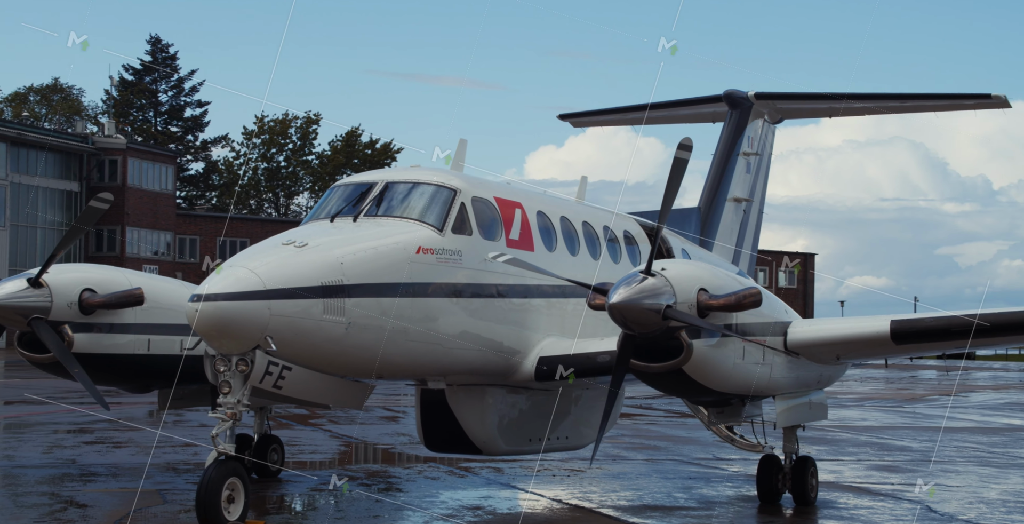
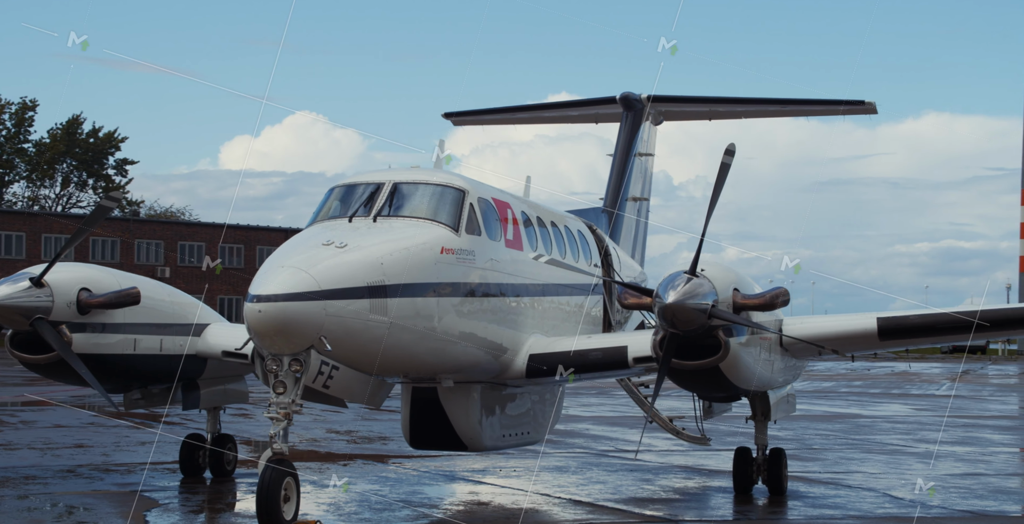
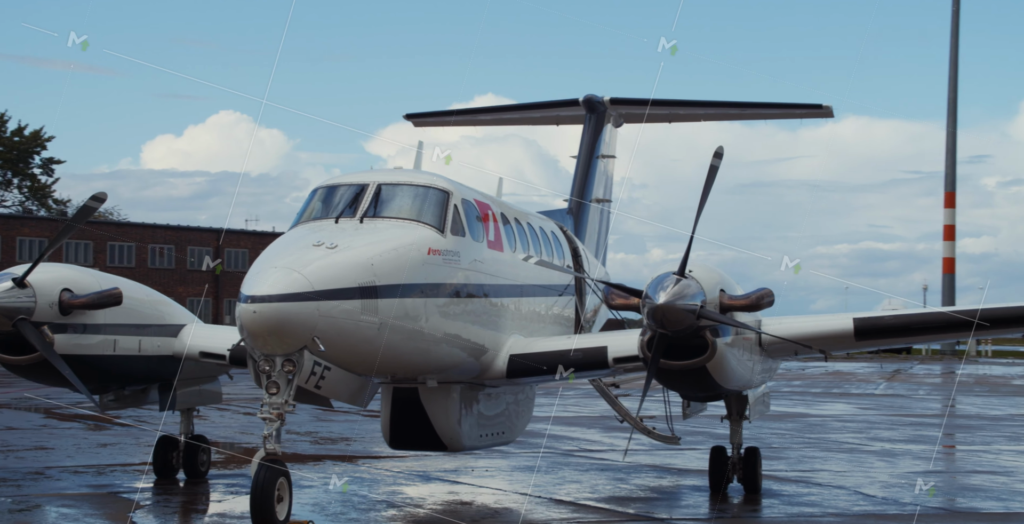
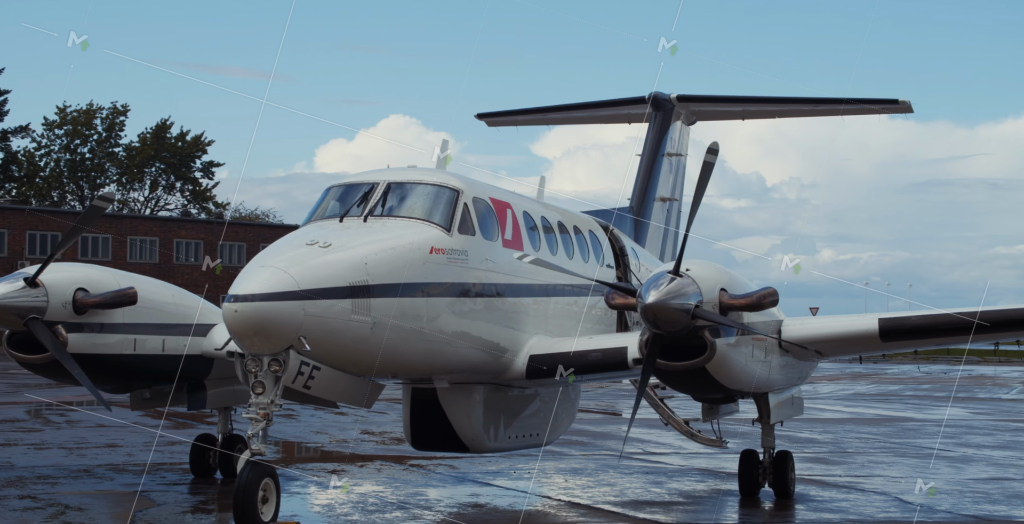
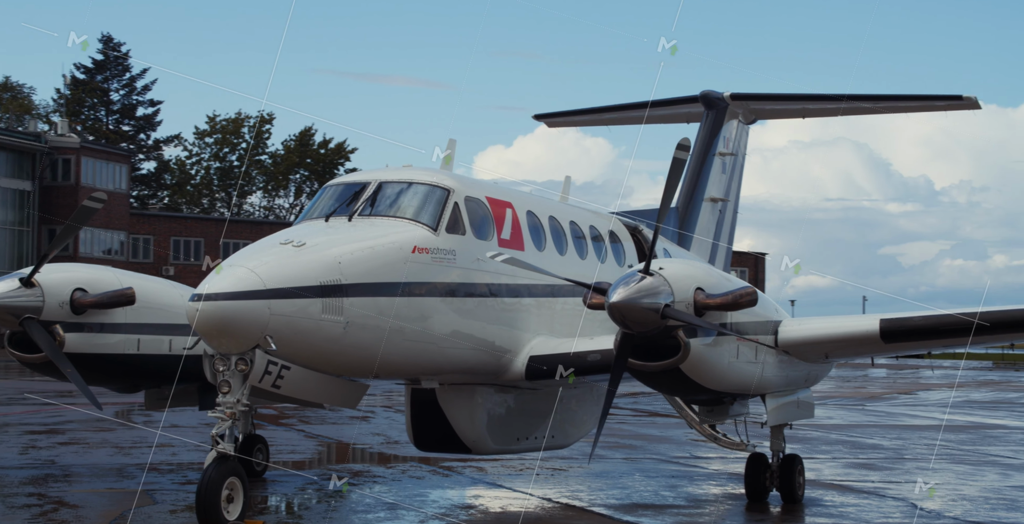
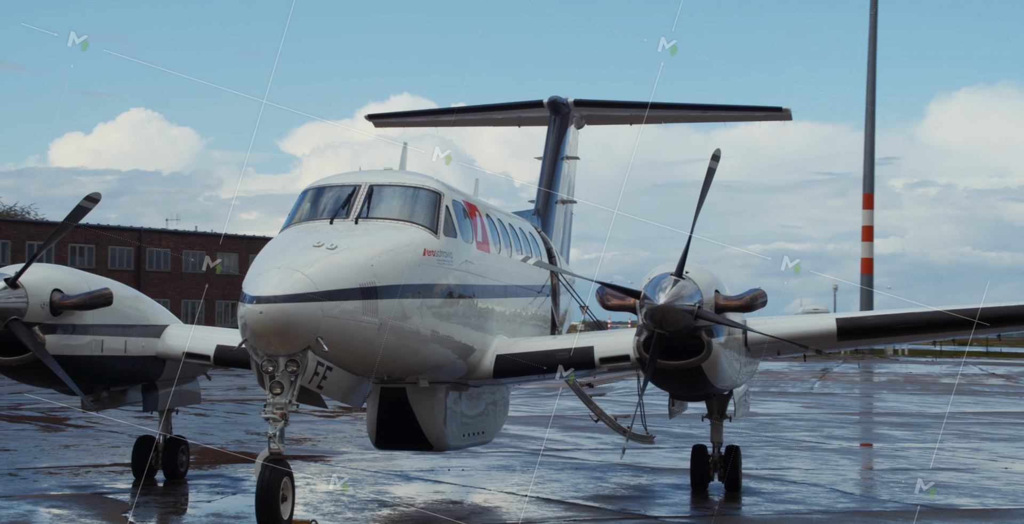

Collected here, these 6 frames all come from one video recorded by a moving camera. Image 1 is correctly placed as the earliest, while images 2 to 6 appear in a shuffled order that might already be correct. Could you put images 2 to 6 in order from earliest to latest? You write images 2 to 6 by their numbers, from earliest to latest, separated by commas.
5, 4, 2, 3, 6
